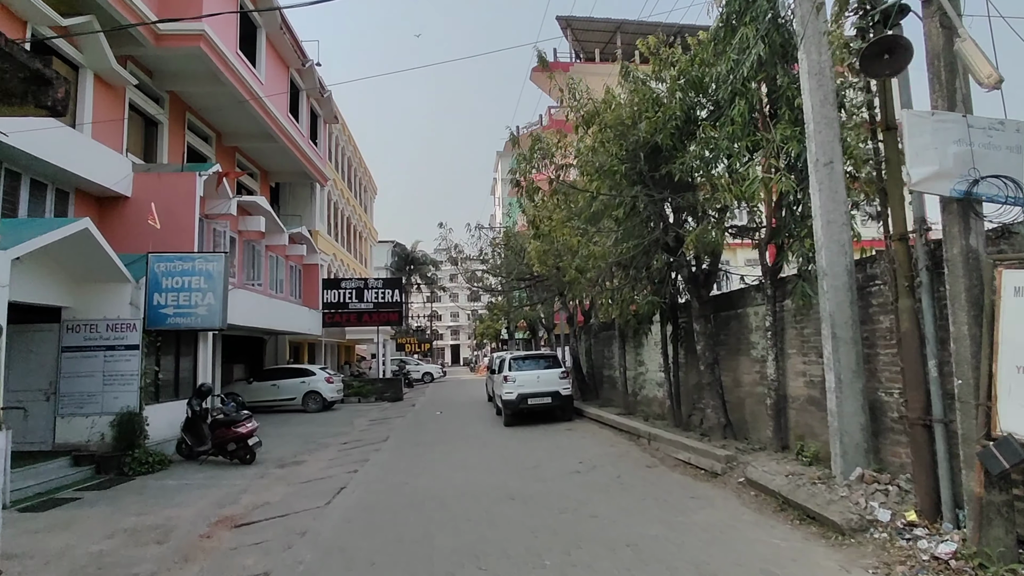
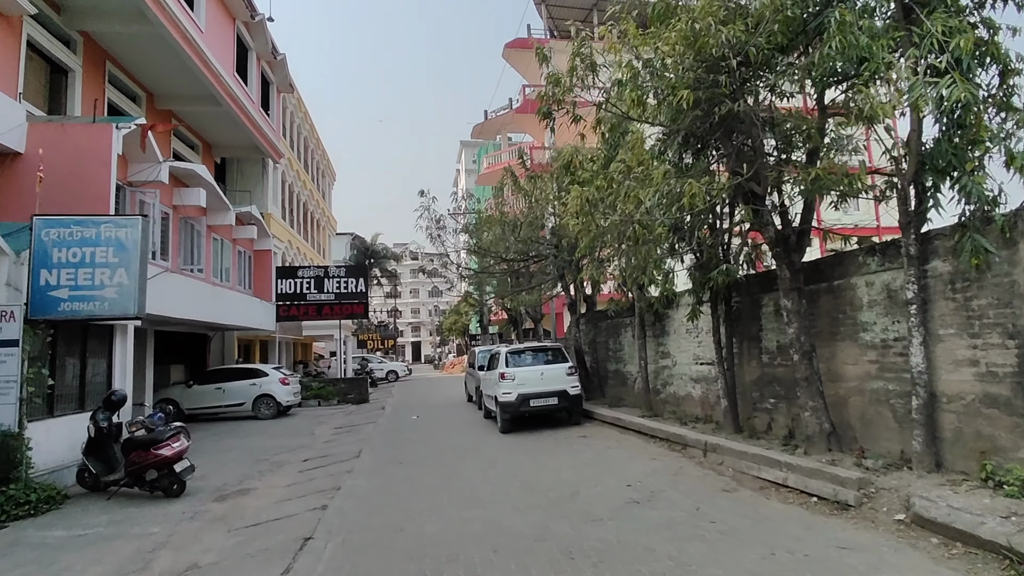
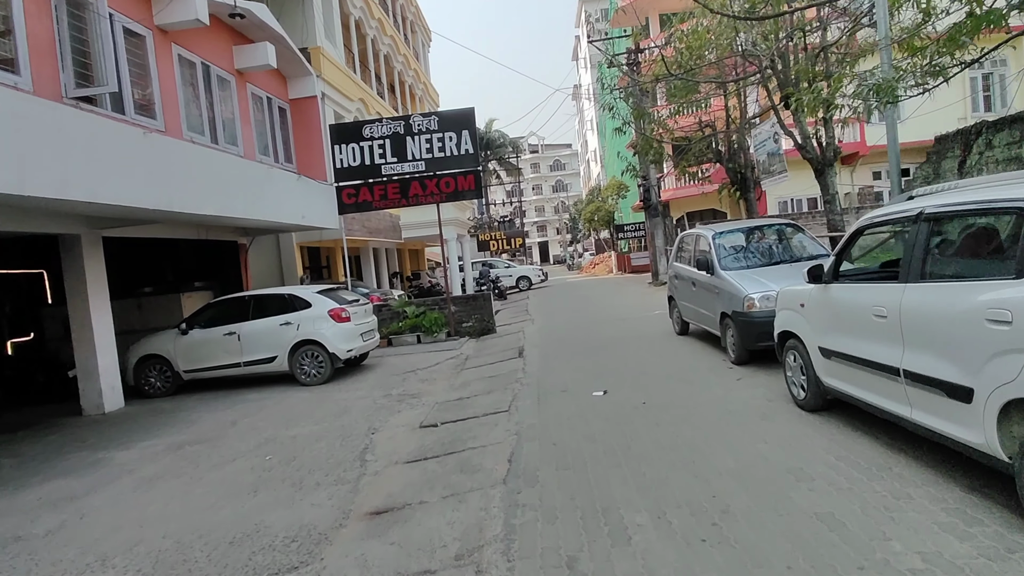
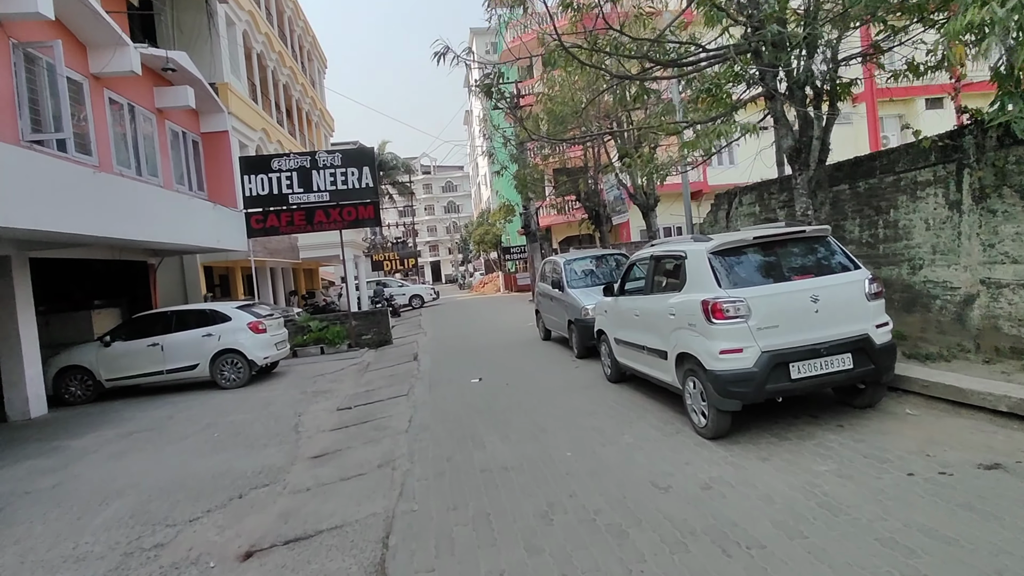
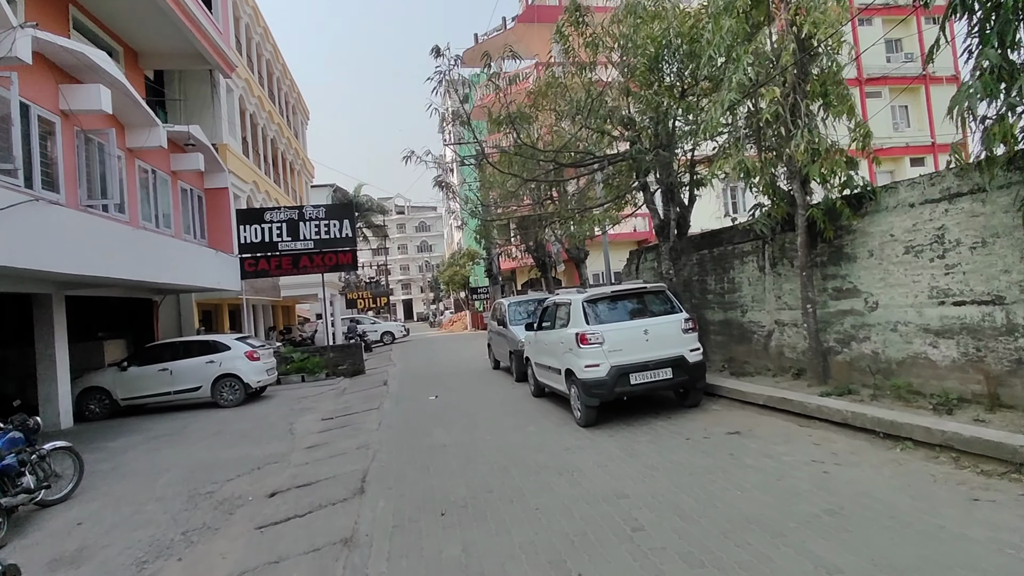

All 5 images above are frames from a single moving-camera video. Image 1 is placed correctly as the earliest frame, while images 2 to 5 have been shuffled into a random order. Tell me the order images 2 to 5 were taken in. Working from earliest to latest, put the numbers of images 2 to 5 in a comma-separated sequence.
2, 5, 4, 3
